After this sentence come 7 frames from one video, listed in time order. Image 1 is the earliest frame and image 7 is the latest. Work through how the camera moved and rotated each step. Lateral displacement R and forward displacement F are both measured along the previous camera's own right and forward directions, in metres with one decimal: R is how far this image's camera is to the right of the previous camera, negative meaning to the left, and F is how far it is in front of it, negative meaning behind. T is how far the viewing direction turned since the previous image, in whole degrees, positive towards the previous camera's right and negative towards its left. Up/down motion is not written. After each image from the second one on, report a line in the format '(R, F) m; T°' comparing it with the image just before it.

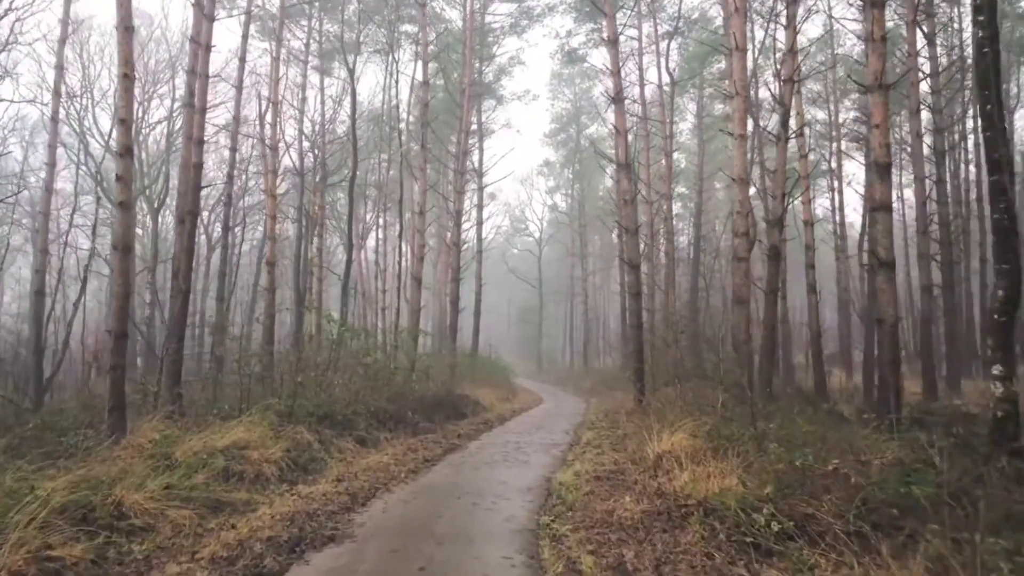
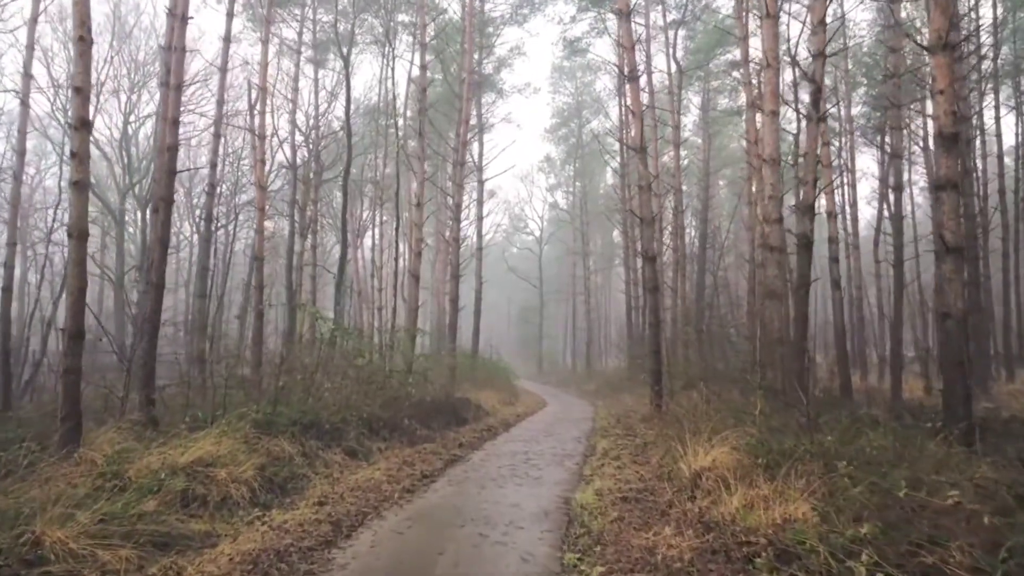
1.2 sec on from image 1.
(-0.1, +1.0) m; 0°
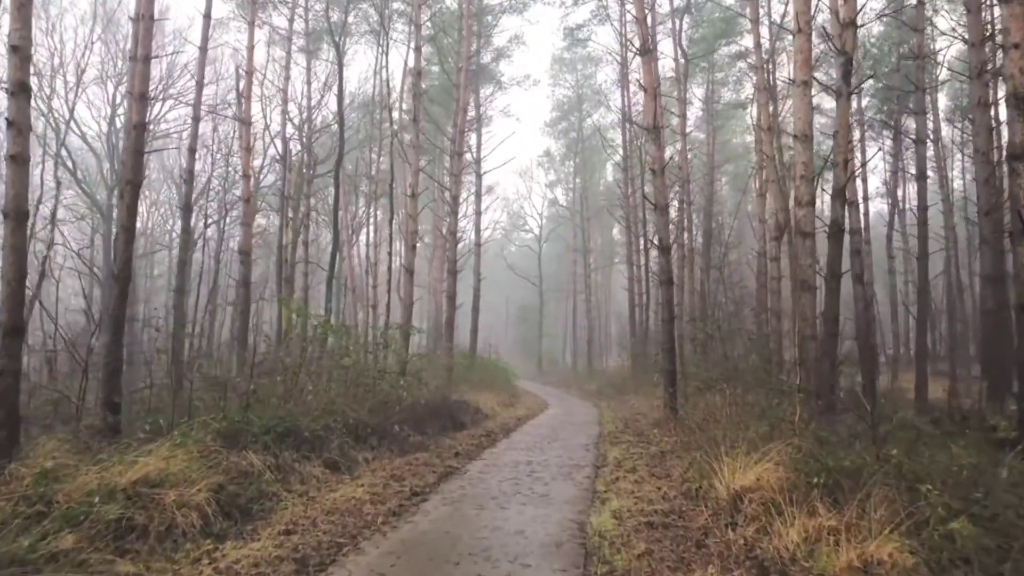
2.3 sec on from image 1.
(0.0, +0.9) m; 0°
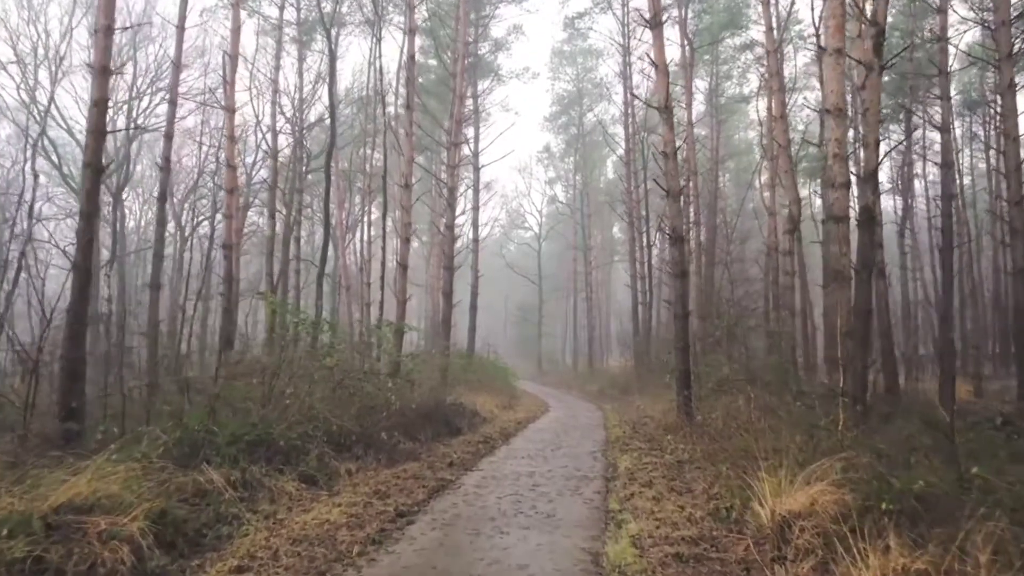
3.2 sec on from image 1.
(0.0, +0.8) m; 0°
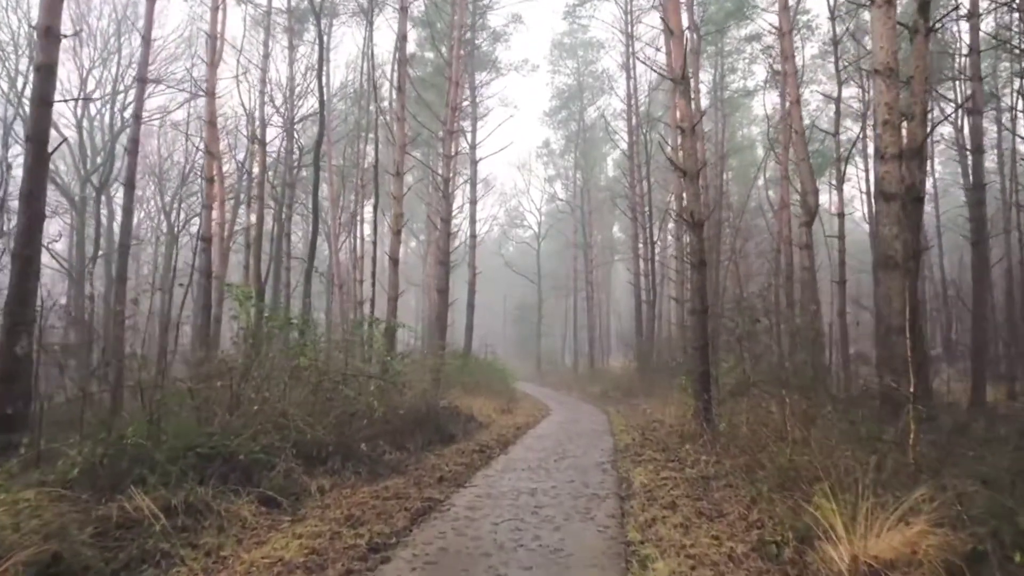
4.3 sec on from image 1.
(0.0, +1.0) m; 0°
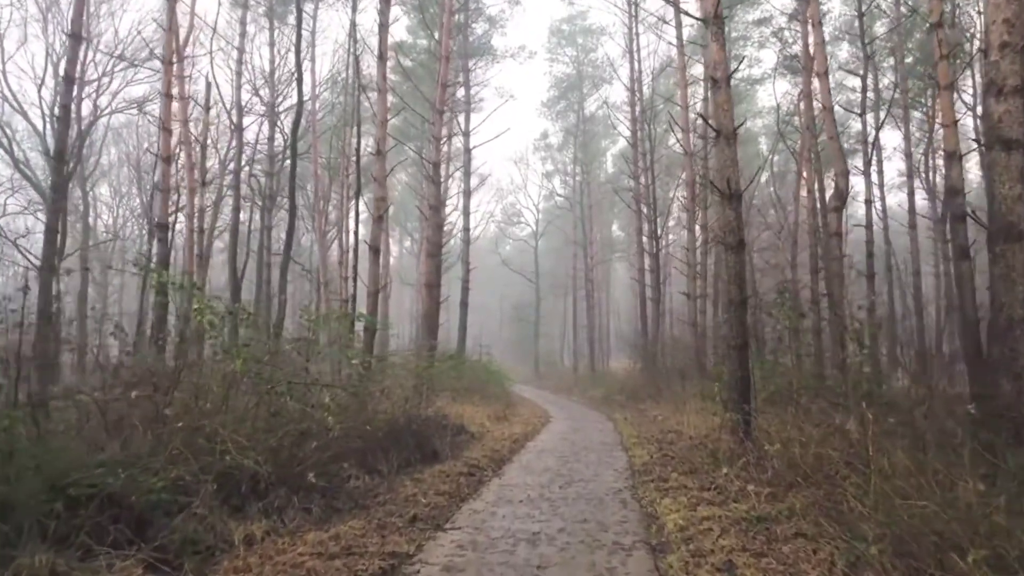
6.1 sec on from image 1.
(0.0, +1.5) m; 0°
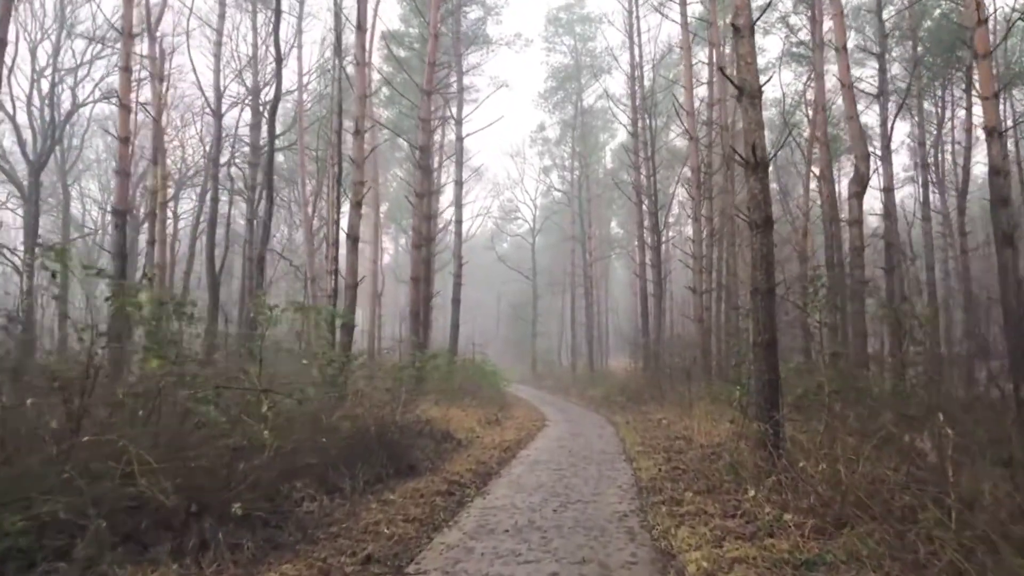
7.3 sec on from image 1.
(+0.1, +1.1) m; 0°
